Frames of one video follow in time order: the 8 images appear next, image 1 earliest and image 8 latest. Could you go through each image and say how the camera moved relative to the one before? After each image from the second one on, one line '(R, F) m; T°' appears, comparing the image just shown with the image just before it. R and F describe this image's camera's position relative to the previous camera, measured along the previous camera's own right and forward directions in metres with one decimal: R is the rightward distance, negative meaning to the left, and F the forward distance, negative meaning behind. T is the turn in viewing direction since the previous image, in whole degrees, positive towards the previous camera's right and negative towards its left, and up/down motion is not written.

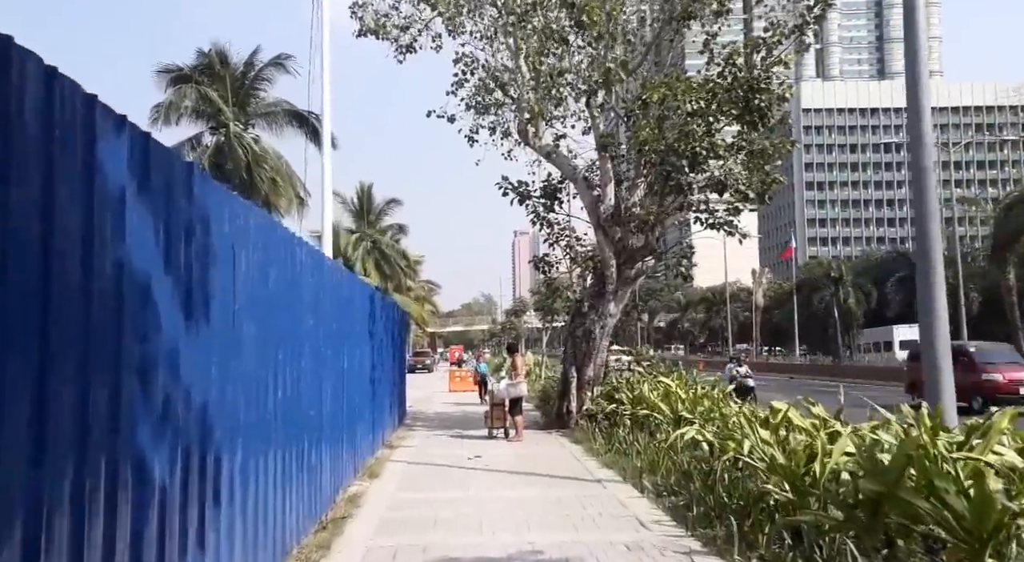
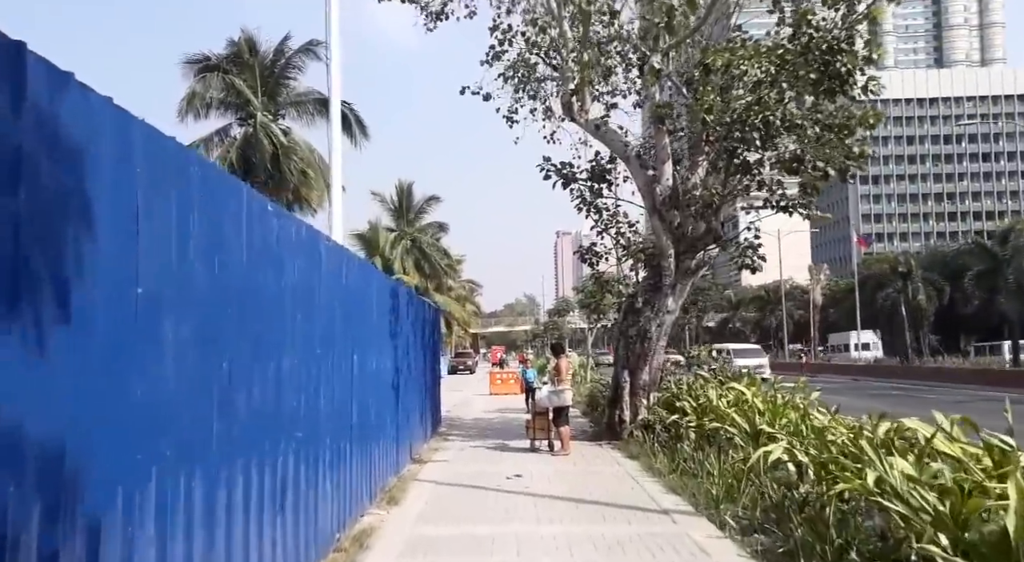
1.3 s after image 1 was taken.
(0.0, +1.8) m; -3°
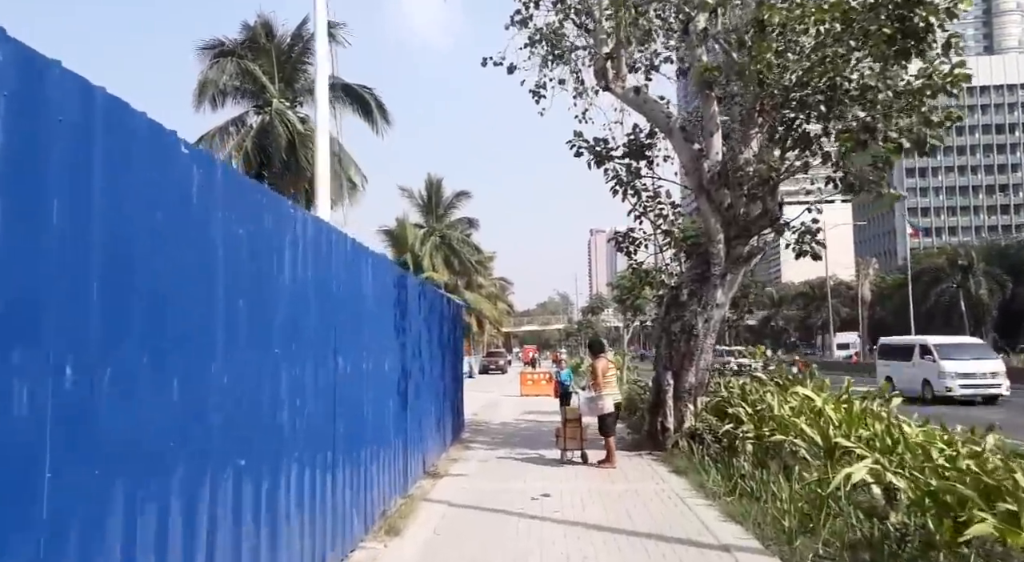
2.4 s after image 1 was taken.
(+0.1, +1.6) m; -2°
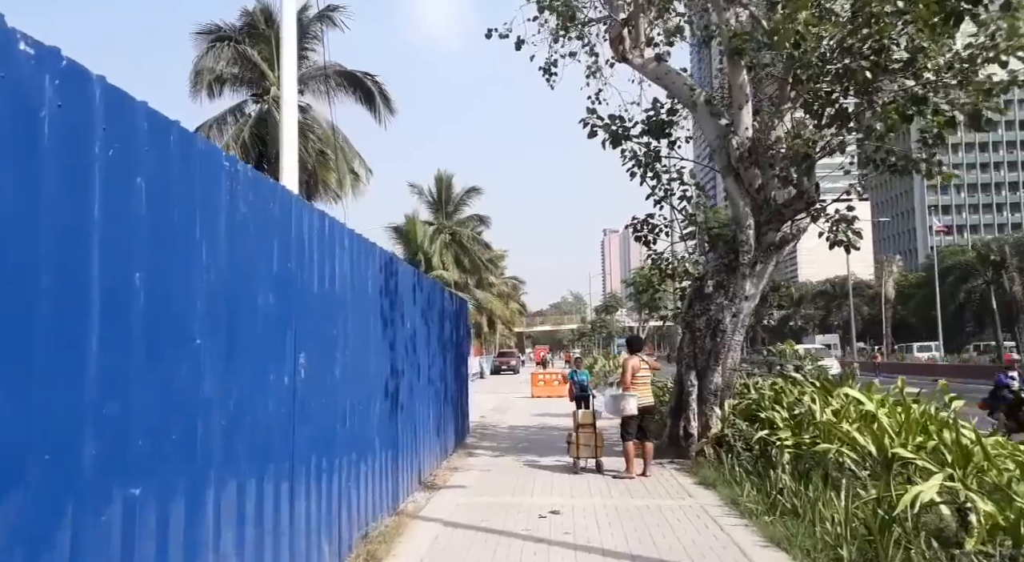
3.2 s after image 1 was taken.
(+0.1, +1.2) m; -1°
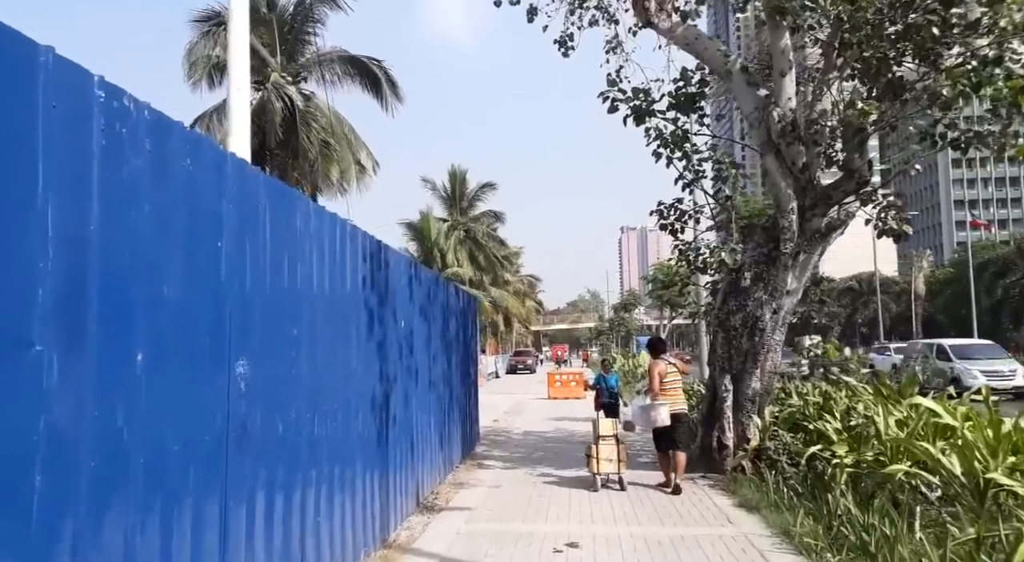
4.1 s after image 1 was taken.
(+0.1, +1.3) m; -1°
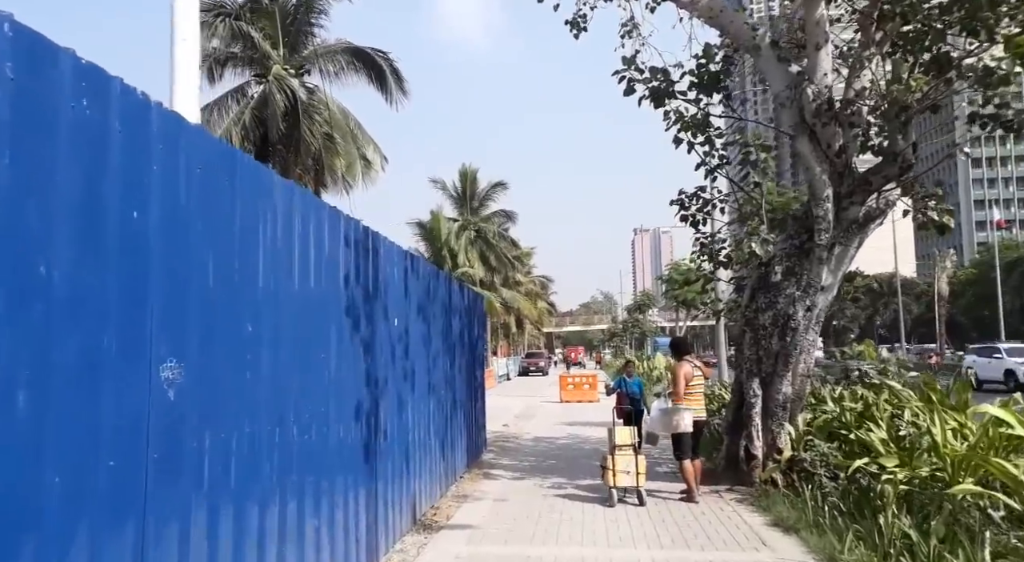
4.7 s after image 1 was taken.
(+0.1, +0.9) m; -1°
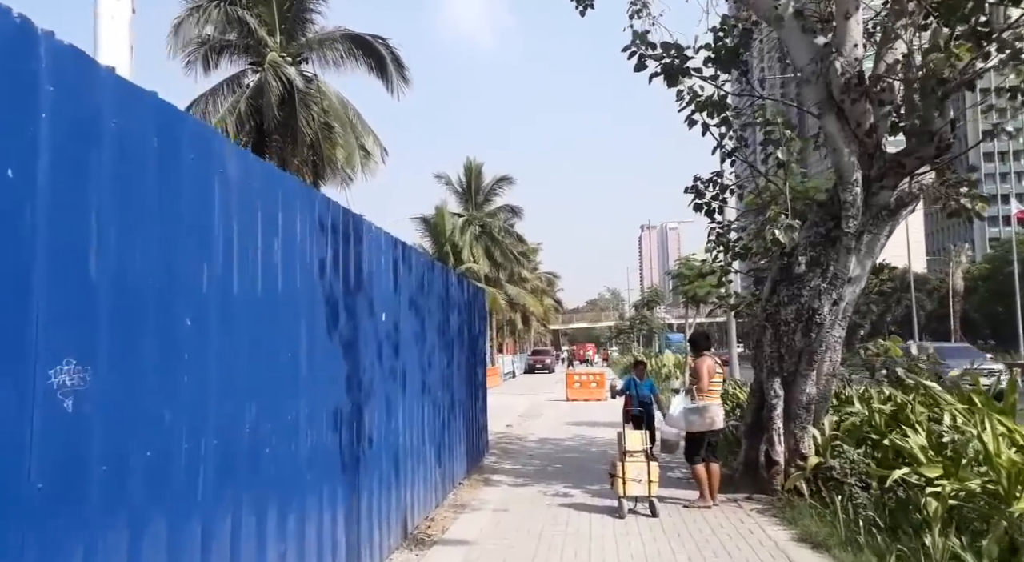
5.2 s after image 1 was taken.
(+0.1, +0.7) m; 0°
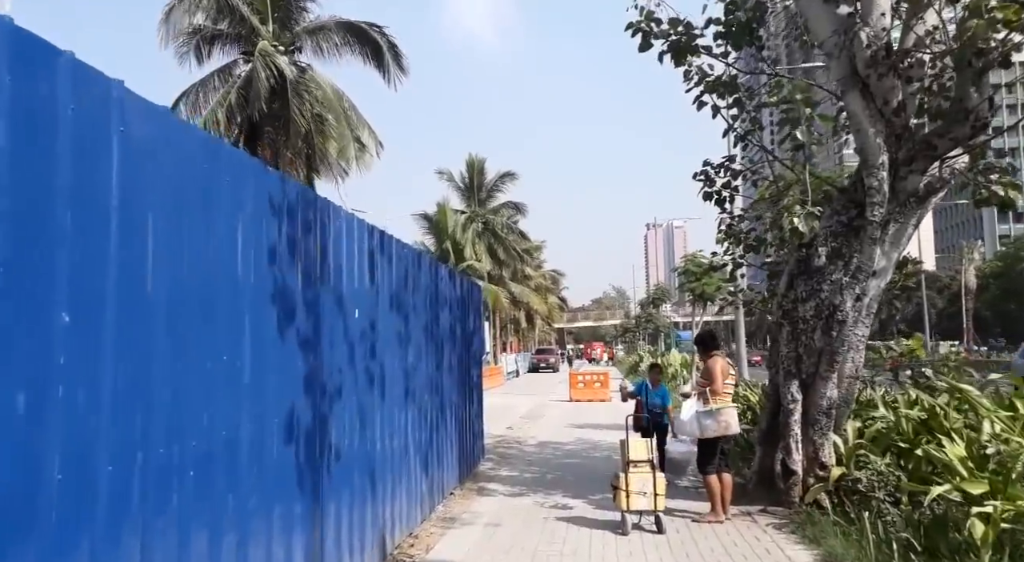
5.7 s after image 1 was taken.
(+0.1, +0.7) m; 0°
